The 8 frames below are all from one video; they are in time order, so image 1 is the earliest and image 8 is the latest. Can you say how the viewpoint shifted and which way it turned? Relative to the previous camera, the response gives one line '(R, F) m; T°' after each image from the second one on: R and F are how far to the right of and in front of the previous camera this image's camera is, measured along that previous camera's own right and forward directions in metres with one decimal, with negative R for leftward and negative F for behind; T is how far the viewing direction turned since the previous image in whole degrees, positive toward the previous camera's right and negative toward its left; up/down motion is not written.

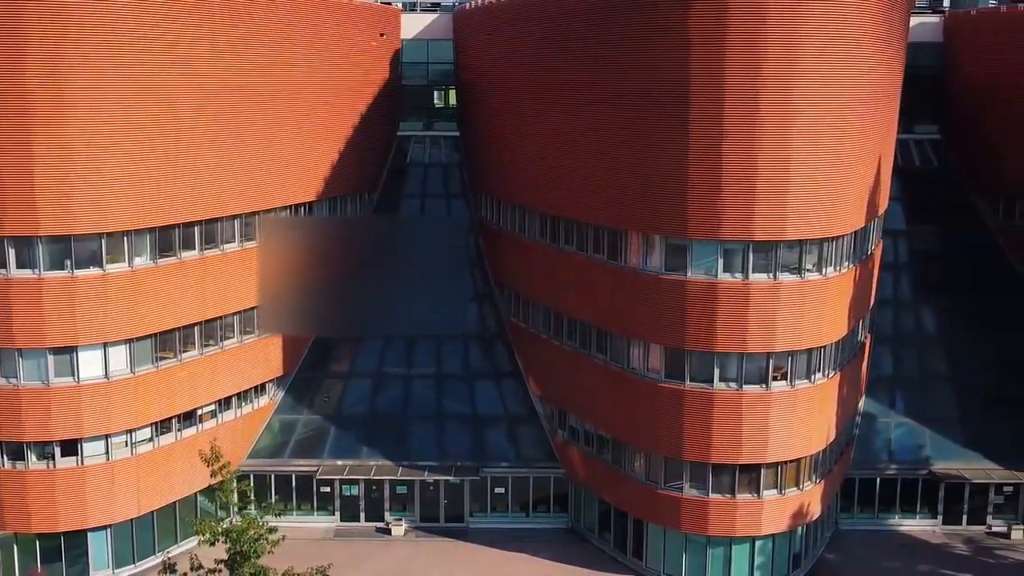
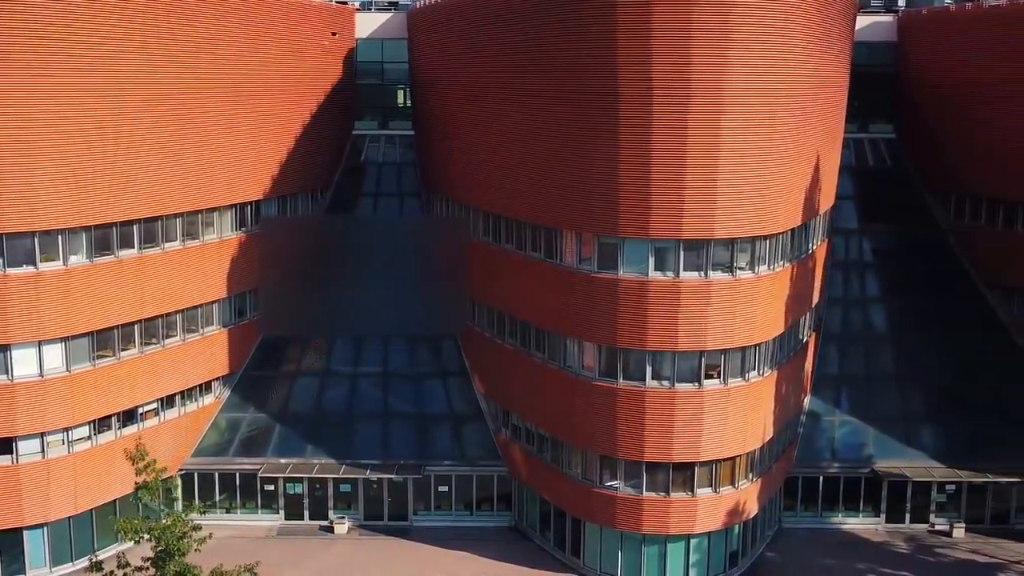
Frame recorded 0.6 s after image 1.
(+0.9, 0.0) m; 0°
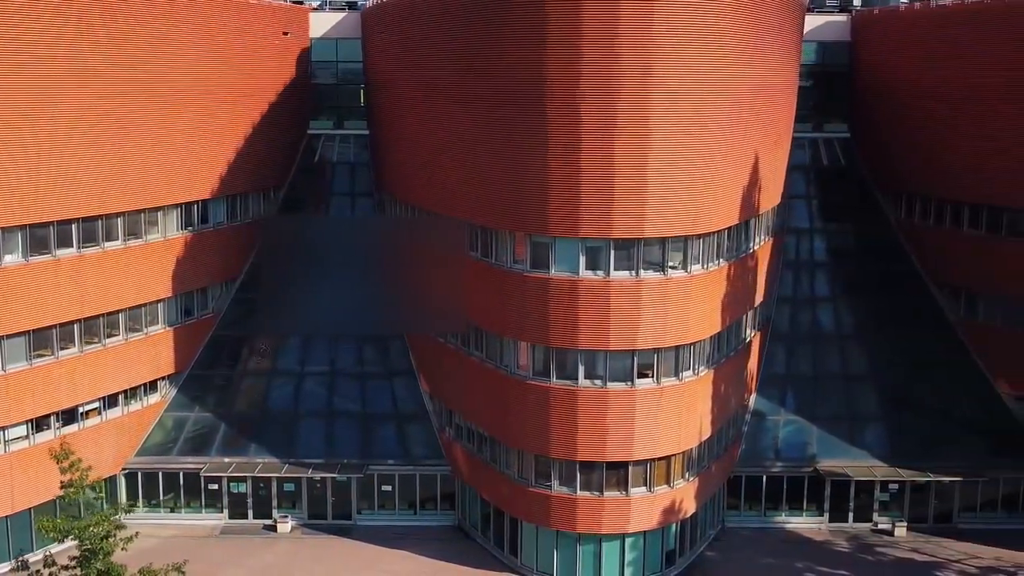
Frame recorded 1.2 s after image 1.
(+1.0, 0.0) m; 0°
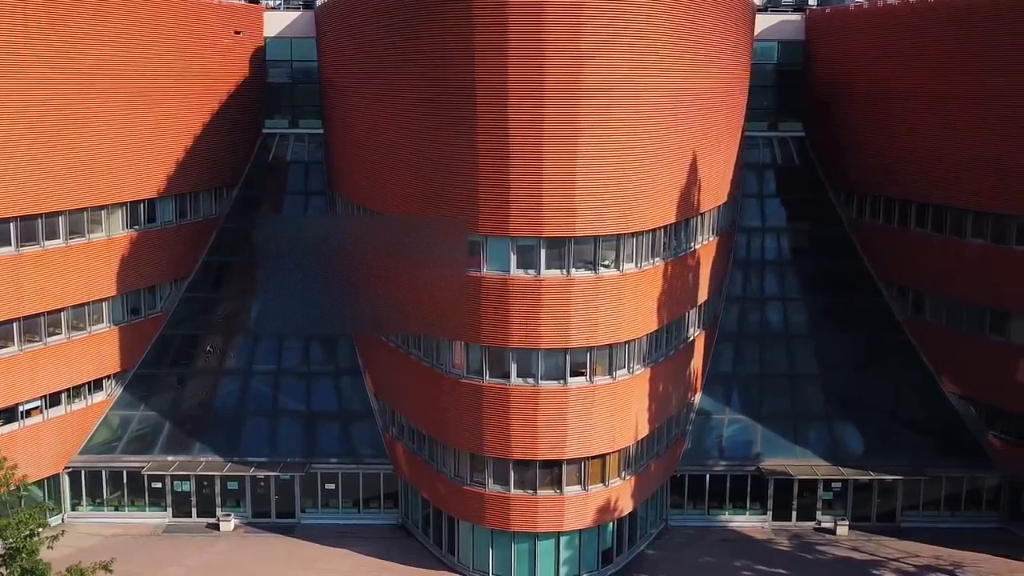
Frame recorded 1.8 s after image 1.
(+1.0, 0.0) m; 0°
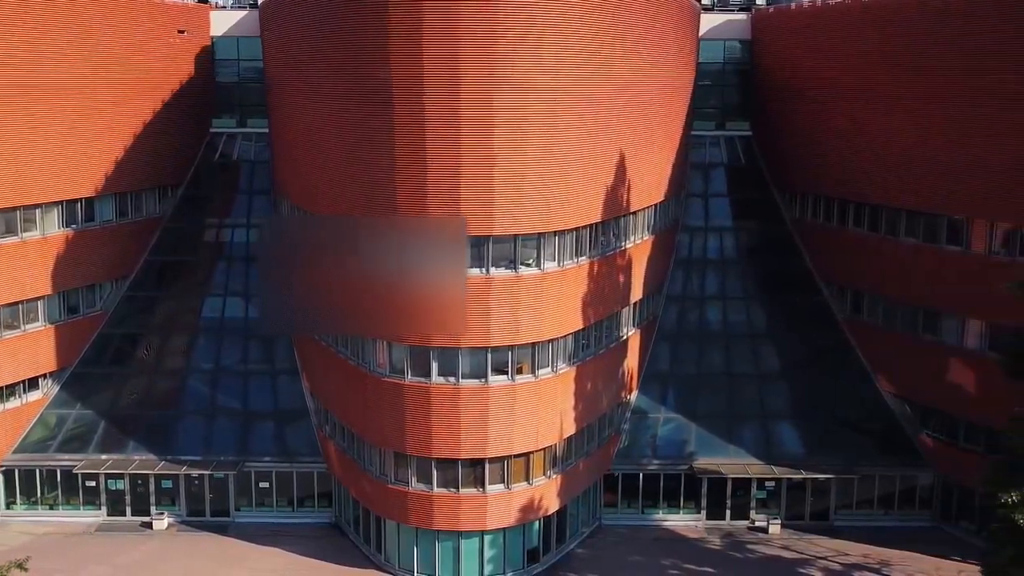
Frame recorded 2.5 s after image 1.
(+1.1, 0.0) m; 0°
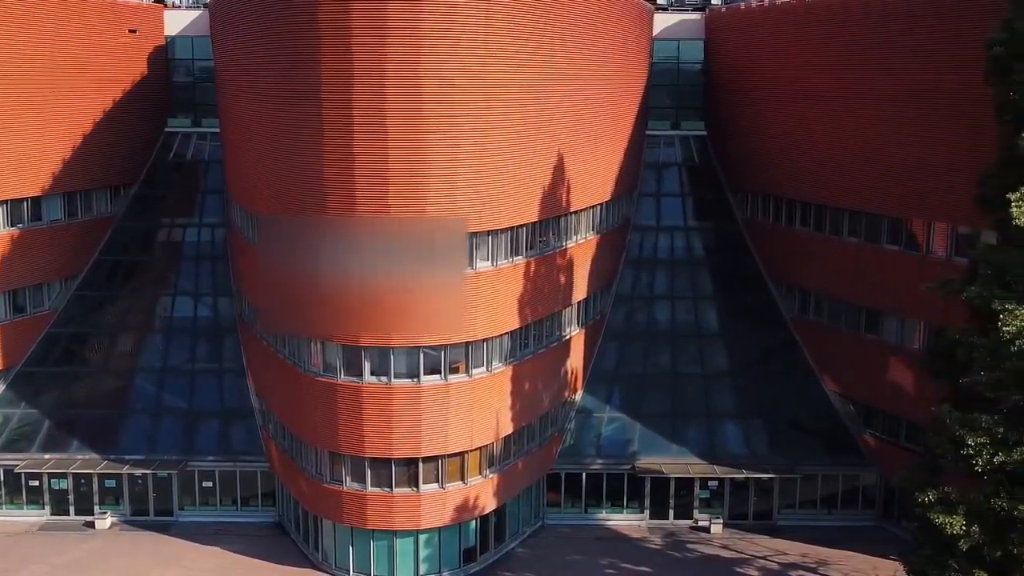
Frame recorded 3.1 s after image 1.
(+1.0, 0.0) m; 0°
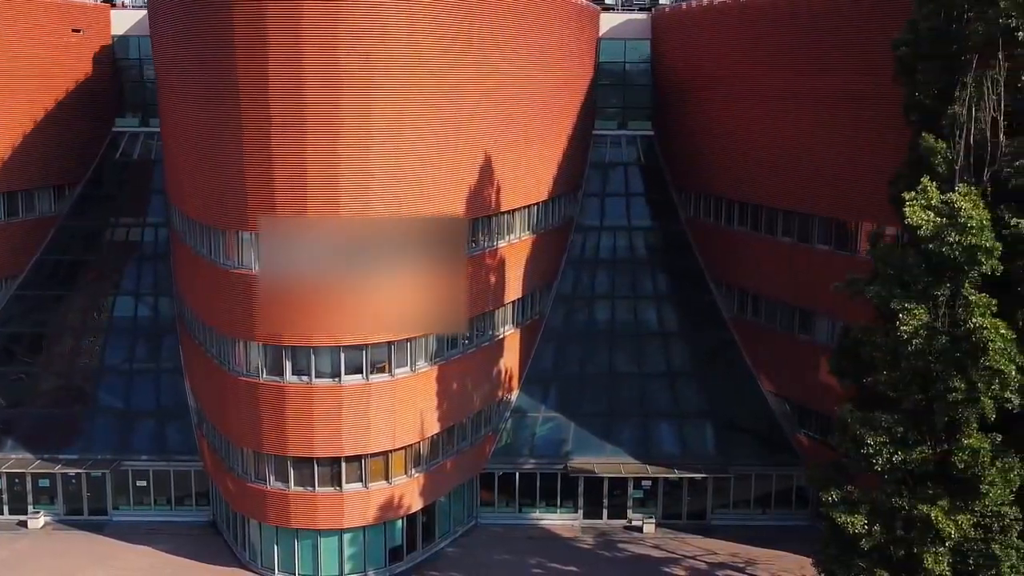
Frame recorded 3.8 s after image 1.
(+1.1, 0.0) m; 0°
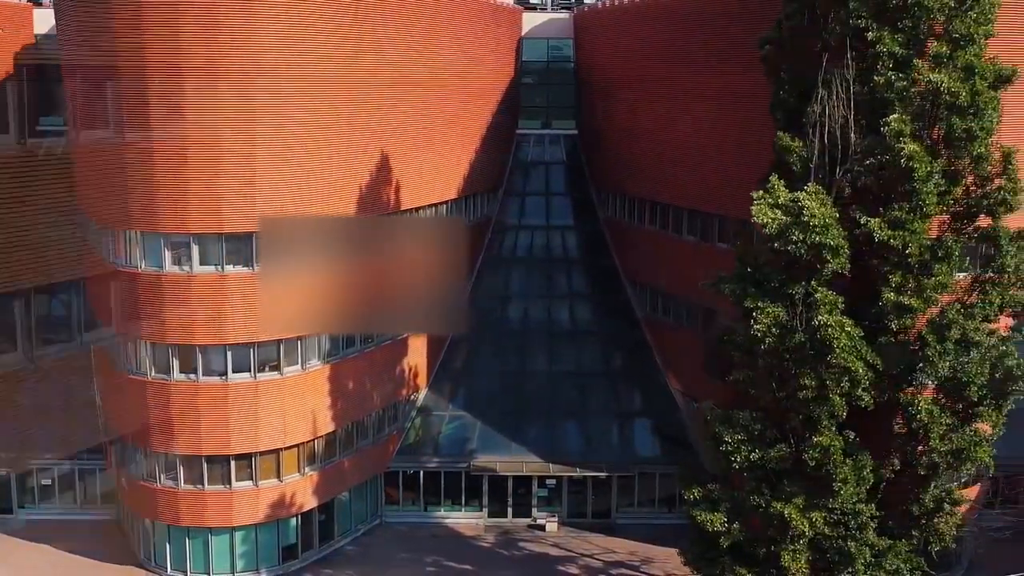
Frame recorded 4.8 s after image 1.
(+1.6, -0.1) m; 0°
